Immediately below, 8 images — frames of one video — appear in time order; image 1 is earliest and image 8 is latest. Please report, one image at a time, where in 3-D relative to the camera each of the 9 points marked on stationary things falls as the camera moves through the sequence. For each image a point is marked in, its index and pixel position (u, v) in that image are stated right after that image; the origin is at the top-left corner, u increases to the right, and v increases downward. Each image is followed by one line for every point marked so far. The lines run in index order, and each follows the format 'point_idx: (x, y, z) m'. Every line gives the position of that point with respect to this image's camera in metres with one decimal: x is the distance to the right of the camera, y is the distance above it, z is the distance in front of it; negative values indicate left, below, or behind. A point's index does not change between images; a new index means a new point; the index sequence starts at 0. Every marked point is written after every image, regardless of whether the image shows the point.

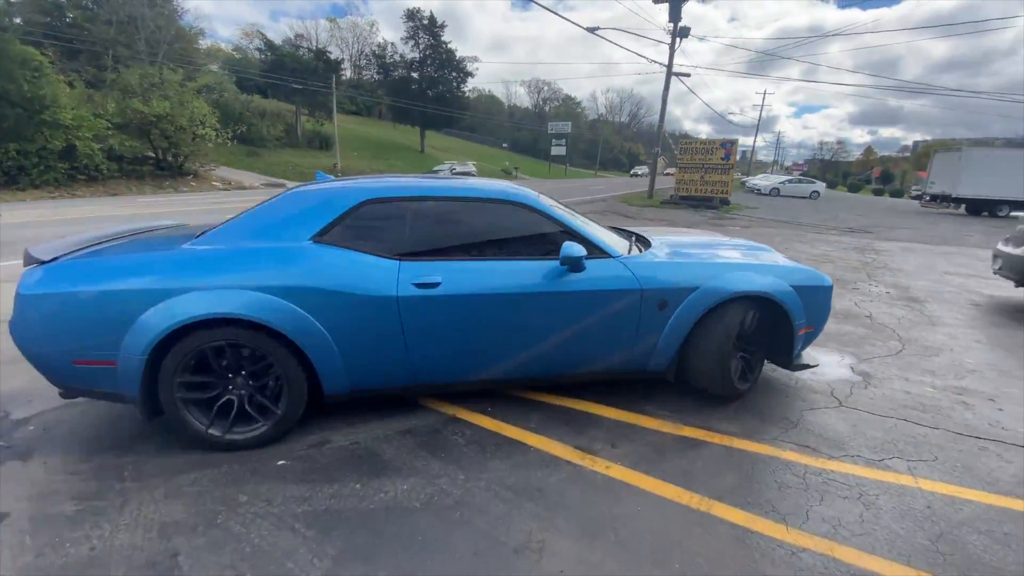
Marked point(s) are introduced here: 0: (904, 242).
0: (+12.2, +1.4, +15.0) m
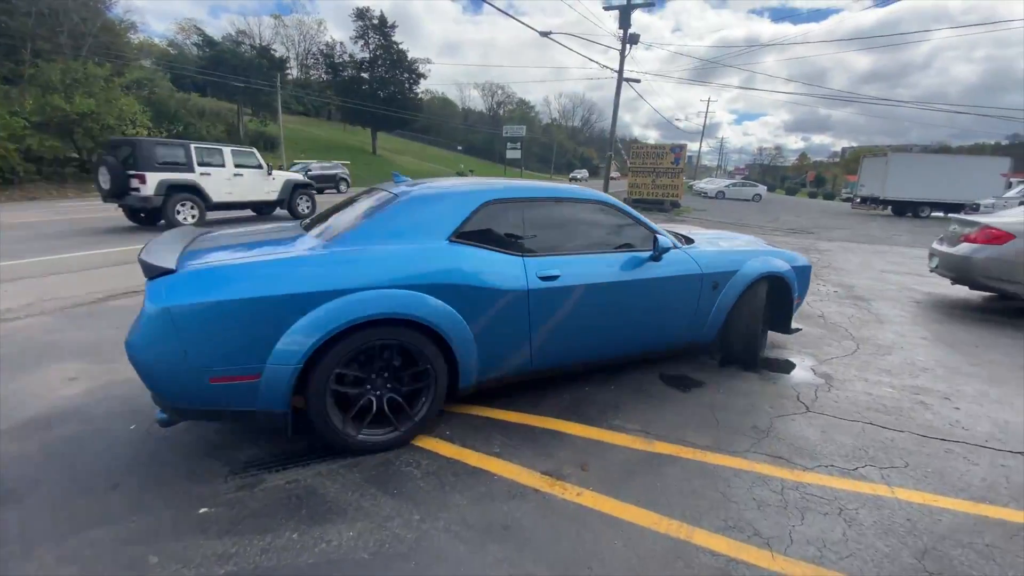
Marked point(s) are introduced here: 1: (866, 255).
0: (+10.8, +1.5, +15.8) m
1: (+9.3, +0.9, +12.6) m
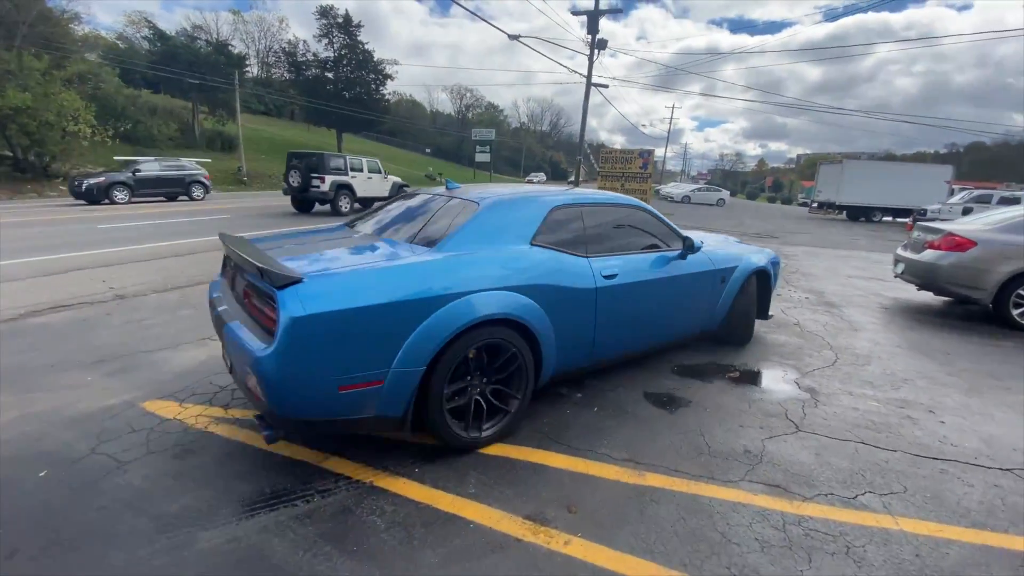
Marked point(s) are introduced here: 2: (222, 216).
0: (+9.9, +1.4, +16.1) m
1: (+8.5, +0.7, +12.8) m
2: (-10.3, +2.6, +17.1) m
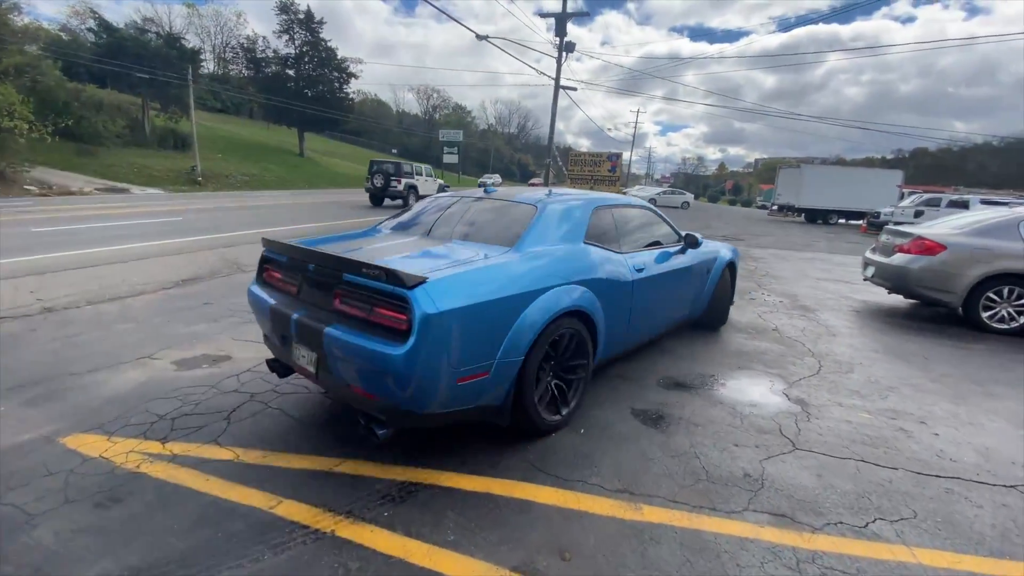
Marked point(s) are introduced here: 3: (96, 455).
0: (+8.9, +1.3, +16.4) m
1: (+7.7, +0.7, +13.0) m
2: (-11.4, +2.4, +16.1) m
3: (-2.8, -1.1, +3.2) m
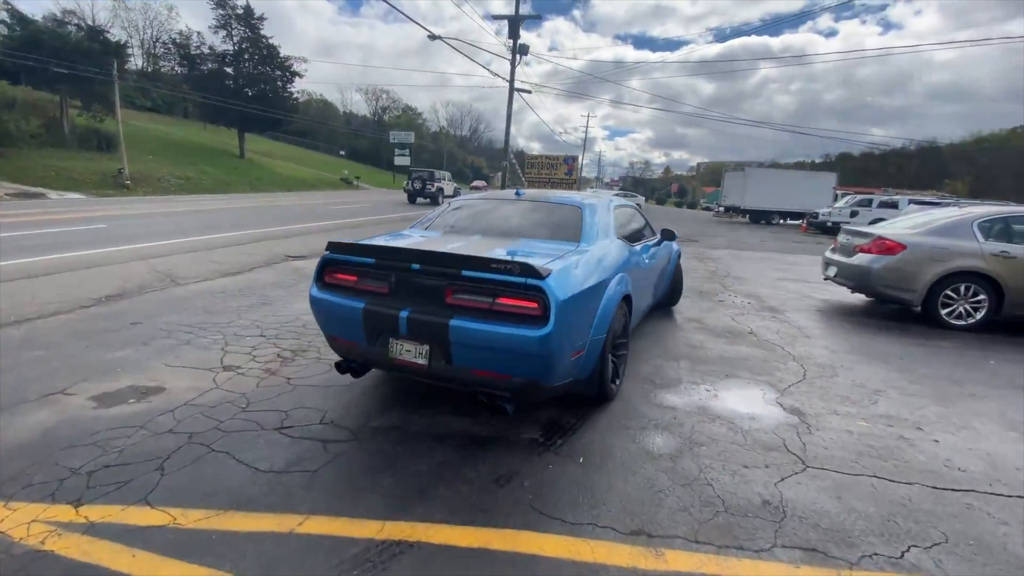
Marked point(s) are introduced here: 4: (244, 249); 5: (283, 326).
0: (+7.5, +1.3, +16.8) m
1: (+6.7, +0.7, +13.3) m
2: (-12.6, +1.9, +14.6) m
3: (-2.8, -1.3, +2.5) m
4: (-6.3, +0.9, +11.2) m
5: (-2.9, -0.5, +6.0) m
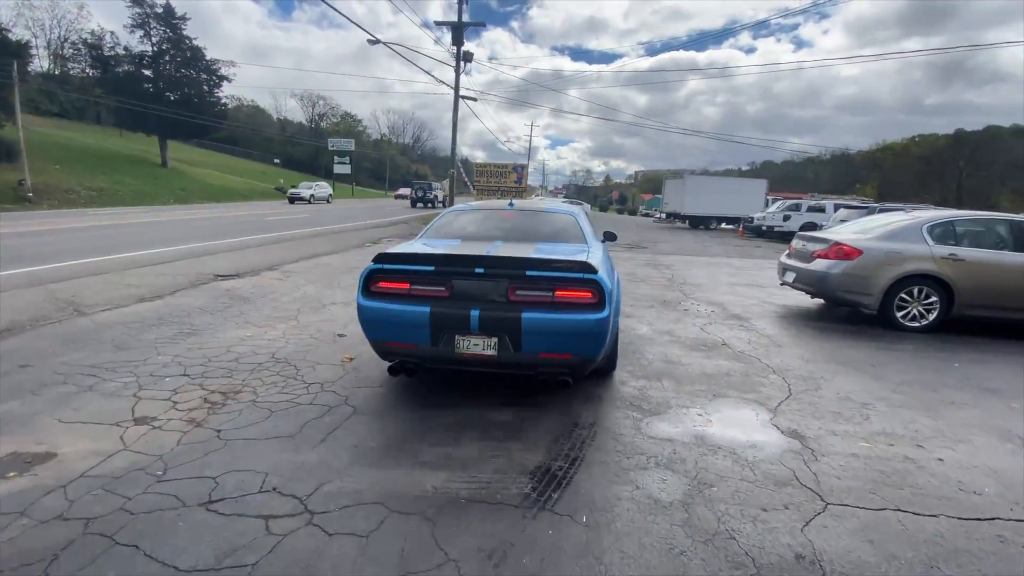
0: (+5.9, +1.2, +17.0) m
1: (+5.5, +0.6, +13.5) m
2: (-13.9, +1.1, +12.6) m
3: (-2.7, -1.5, +1.7) m
4: (-7.2, +0.4, +9.9) m
5: (-3.3, -0.8, +5.2) m
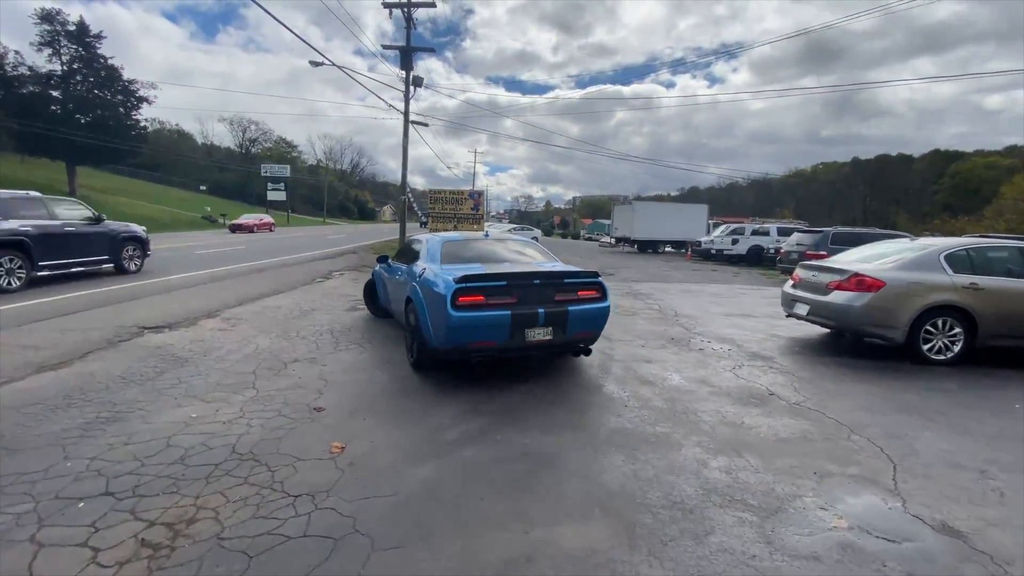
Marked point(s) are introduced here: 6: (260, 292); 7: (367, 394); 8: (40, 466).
0: (+4.7, +0.2, +16.7) m
1: (+4.7, -0.2, +13.1) m
2: (-14.4, -0.1, +10.0) m
3: (-1.9, -1.9, +0.3) m
4: (-7.4, -0.6, +8.1) m
5: (-2.9, -1.4, +3.7) m
6: (-6.3, -0.1, +12.0) m
7: (-1.6, -1.2, +5.3) m
8: (-3.7, -1.4, +3.7) m
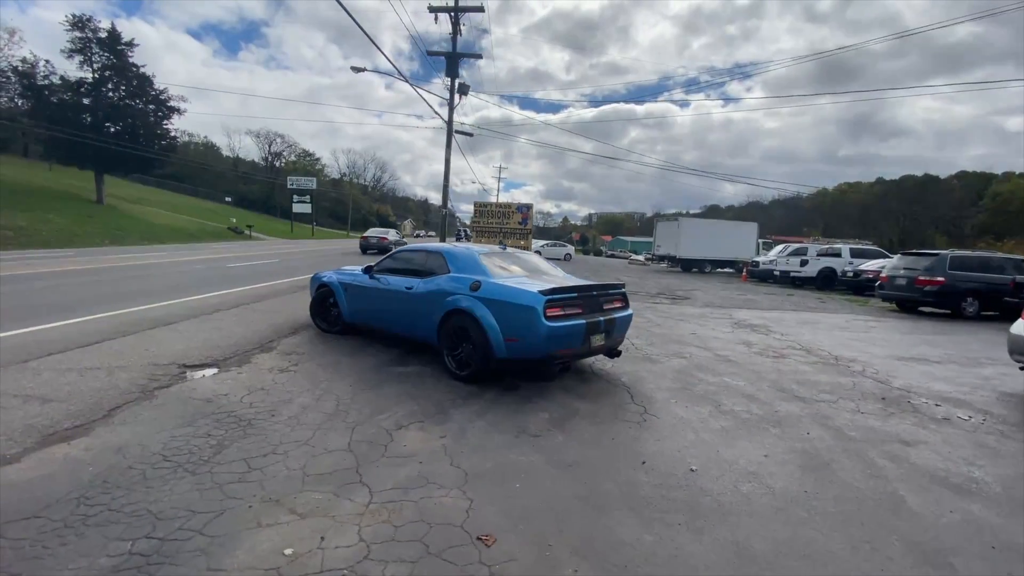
0: (+6.8, -0.6, +14.7) m
1: (+6.8, -0.9, +11.0) m
2: (-12.5, -0.4, +8.5) m
3: (-0.3, -2.1, -1.6) m
4: (-5.5, -0.9, +6.3) m
5: (-1.1, -1.7, +1.9) m
6: (-4.3, -0.6, +10.2) m
7: (+0.2, -1.5, +3.4) m
8: (-1.9, -1.6, +1.9) m
